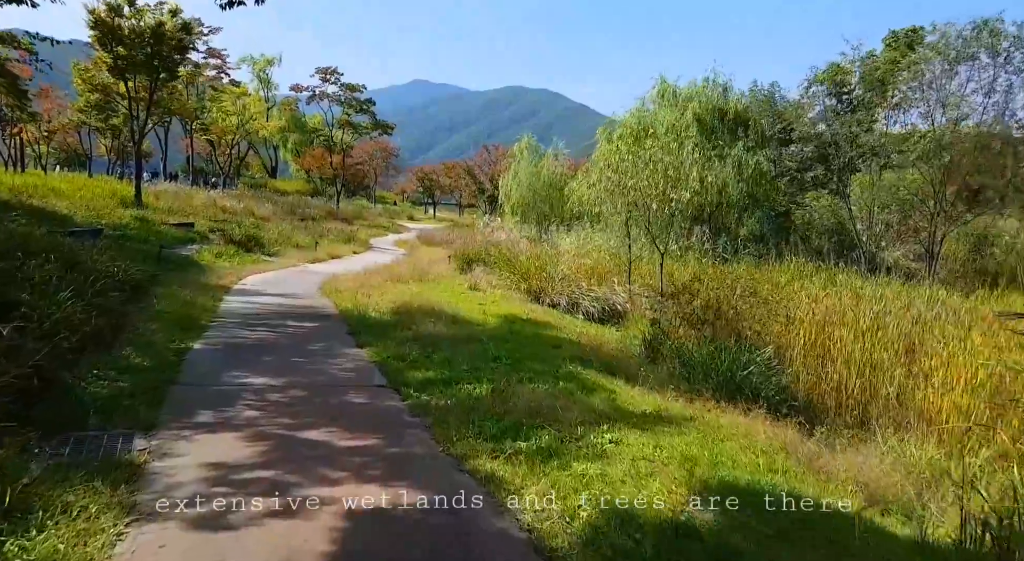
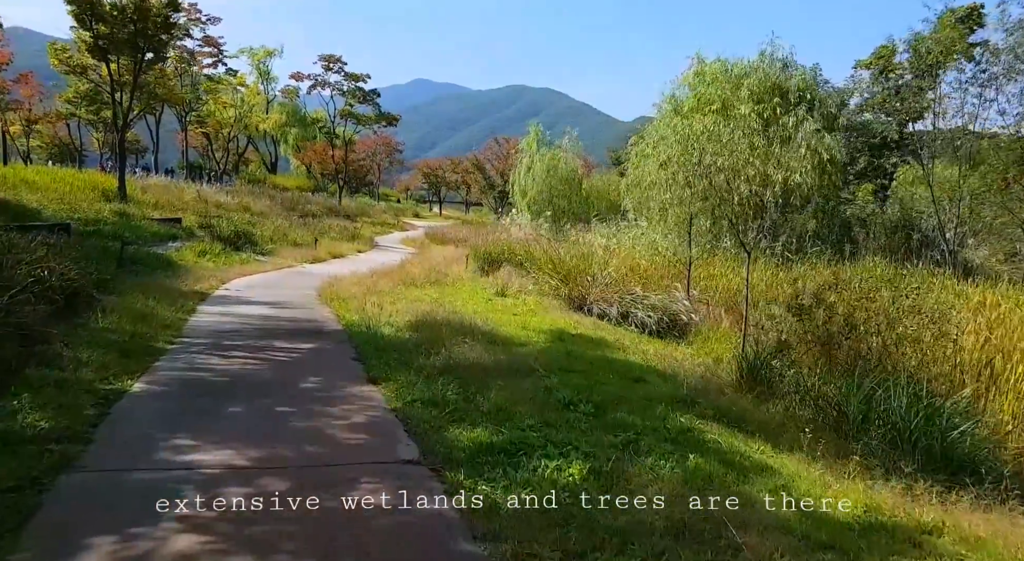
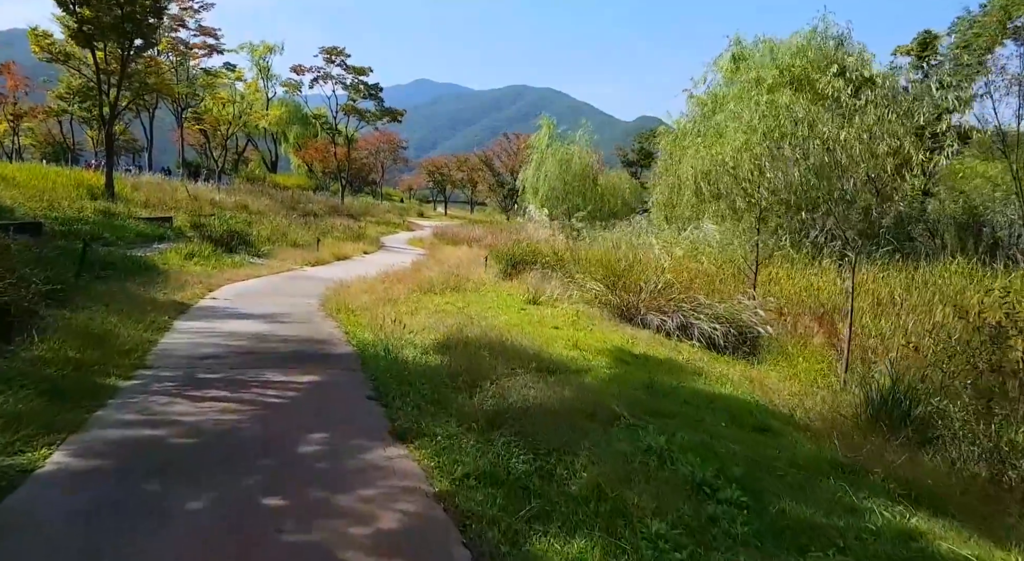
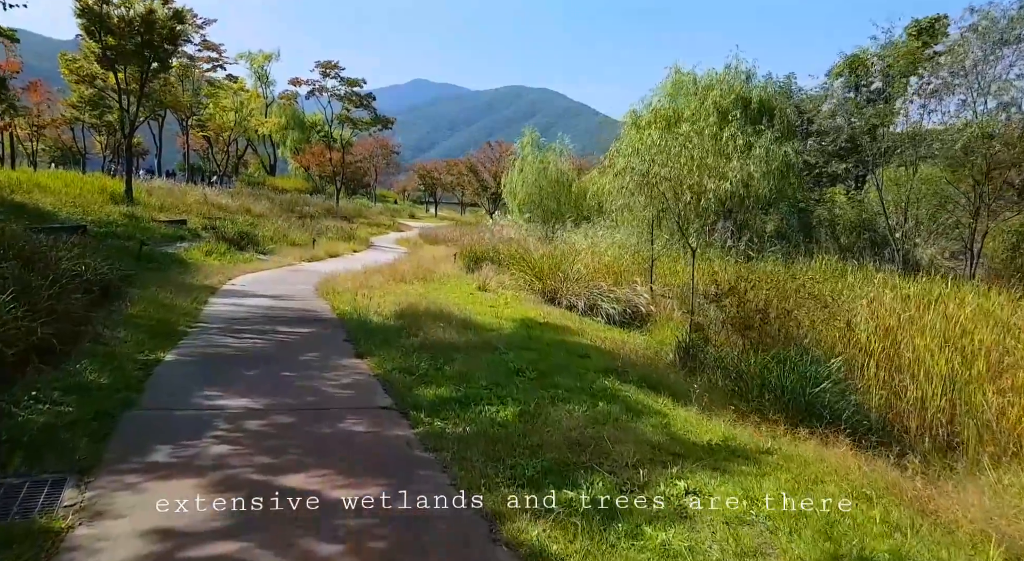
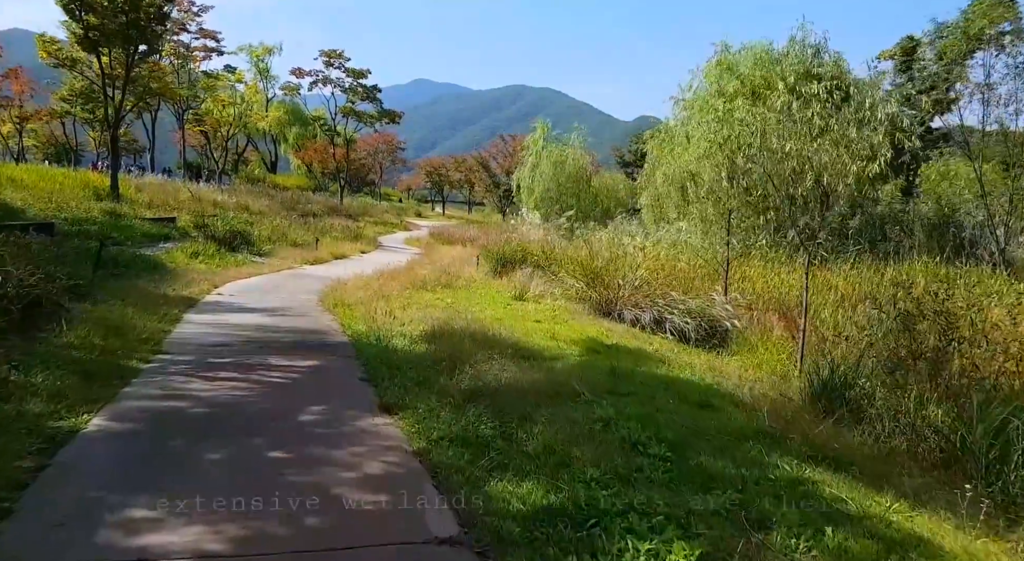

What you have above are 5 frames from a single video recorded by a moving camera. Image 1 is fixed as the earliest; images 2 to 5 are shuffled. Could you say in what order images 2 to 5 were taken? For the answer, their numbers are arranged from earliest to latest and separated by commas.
4, 2, 5, 3
